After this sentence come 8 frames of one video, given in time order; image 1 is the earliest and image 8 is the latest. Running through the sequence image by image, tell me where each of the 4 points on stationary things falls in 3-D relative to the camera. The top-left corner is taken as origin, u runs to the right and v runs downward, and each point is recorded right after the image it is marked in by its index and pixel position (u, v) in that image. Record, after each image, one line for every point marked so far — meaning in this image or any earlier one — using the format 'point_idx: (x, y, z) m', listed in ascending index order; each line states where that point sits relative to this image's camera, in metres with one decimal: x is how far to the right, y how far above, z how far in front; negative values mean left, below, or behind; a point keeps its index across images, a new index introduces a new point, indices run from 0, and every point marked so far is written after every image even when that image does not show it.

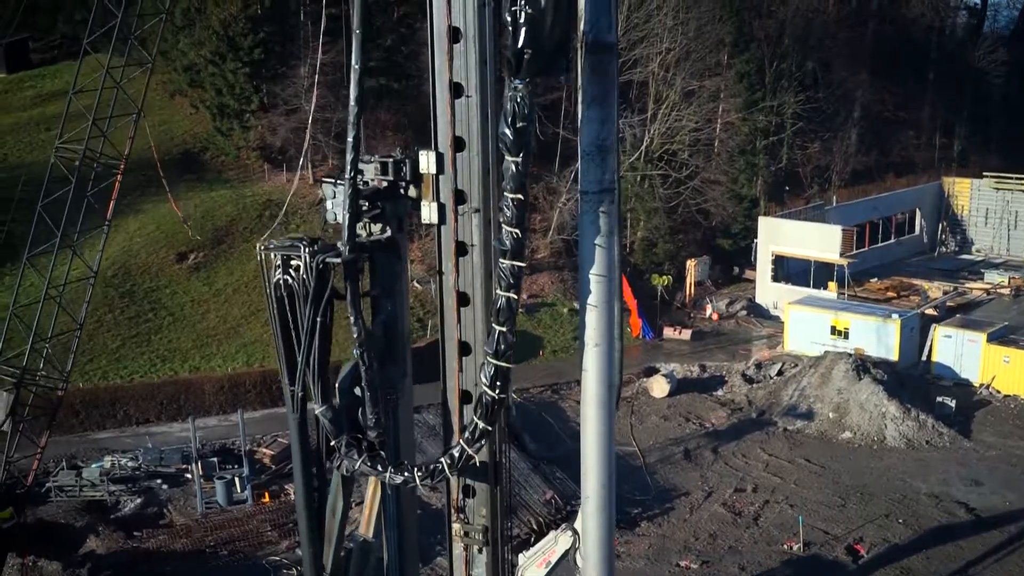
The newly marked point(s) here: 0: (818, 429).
0: (+5.5, -2.5, +19.3) m
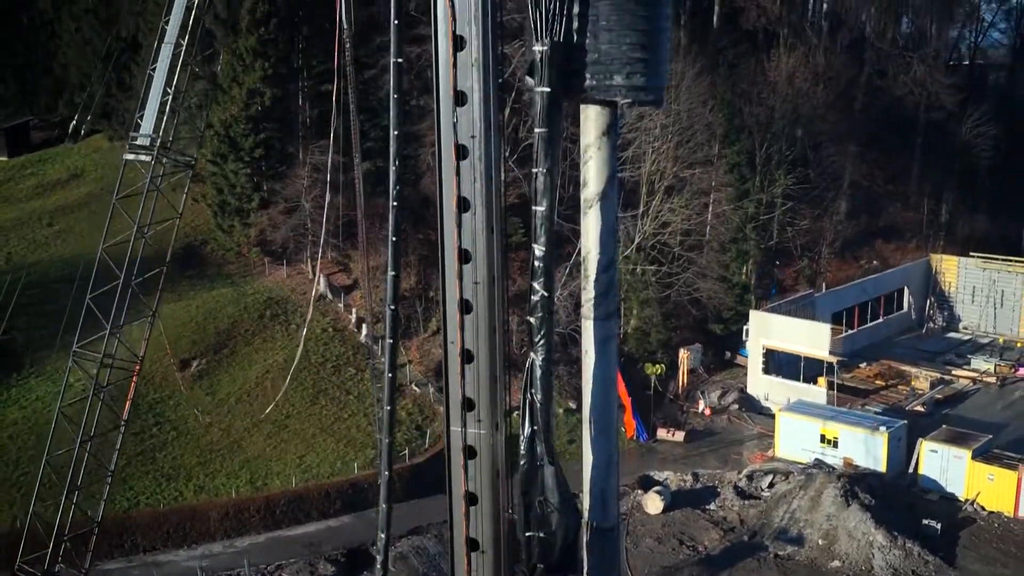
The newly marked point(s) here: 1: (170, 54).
0: (+5.5, -4.9, +19.8) m
1: (-4.2, +2.9, +13.1) m
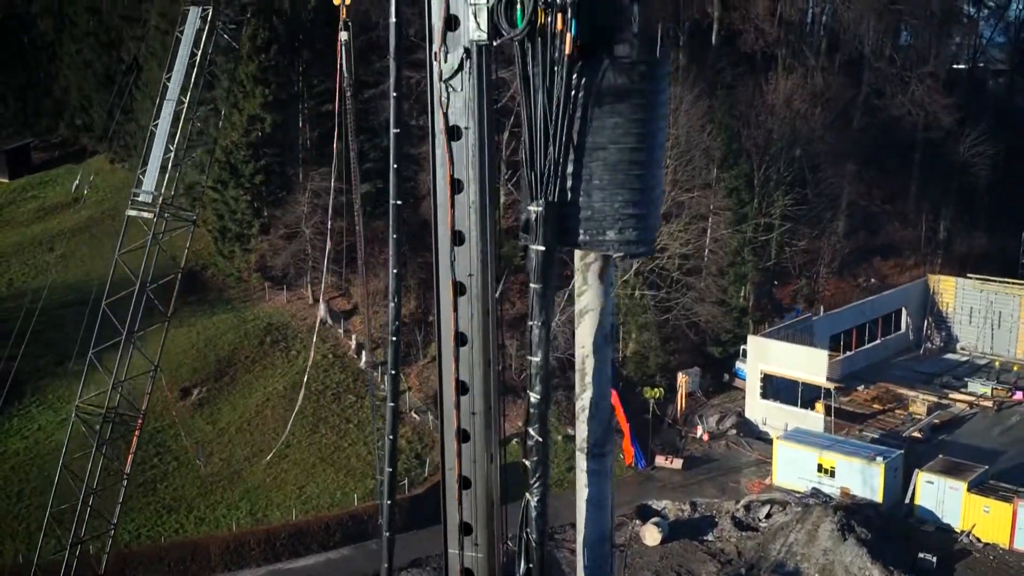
0: (+5.5, -5.6, +20.0) m
1: (-4.2, +2.2, +13.3) m
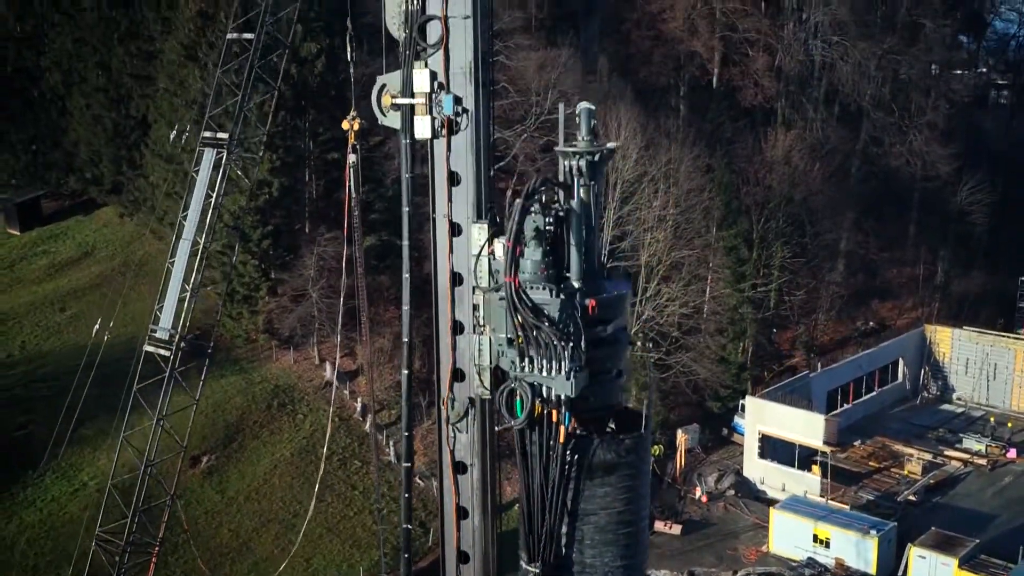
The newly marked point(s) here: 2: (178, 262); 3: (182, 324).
0: (+5.5, -7.3, +20.5) m
1: (-4.2, +0.5, +13.8) m
2: (-4.3, +0.3, +13.8) m
3: (-4.3, -0.5, +13.9) m
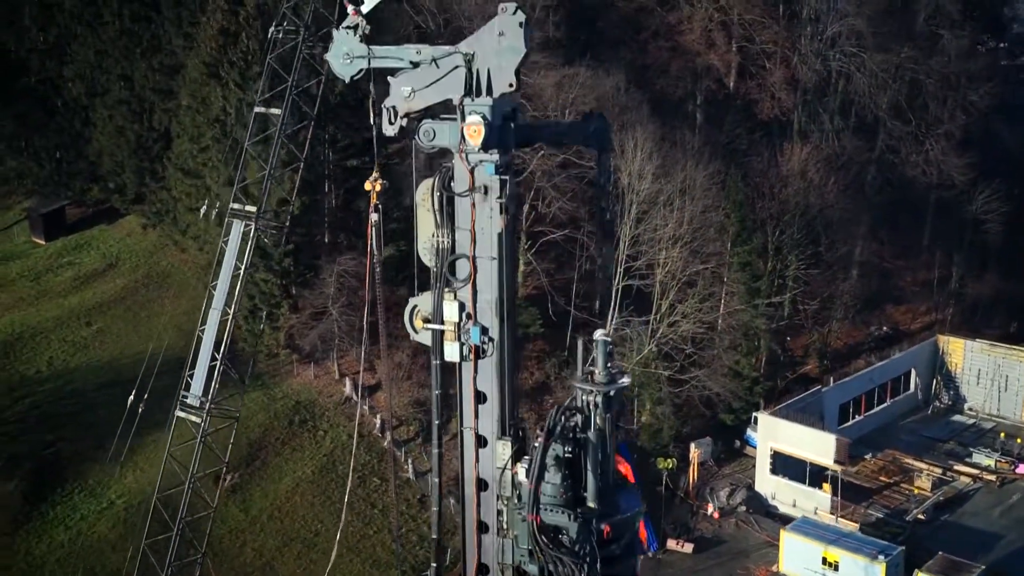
0: (+5.8, -8.1, +21.1) m
1: (-3.9, -0.4, +14.3) m
2: (-4.1, -0.6, +14.3) m
3: (-4.1, -1.4, +14.4) m
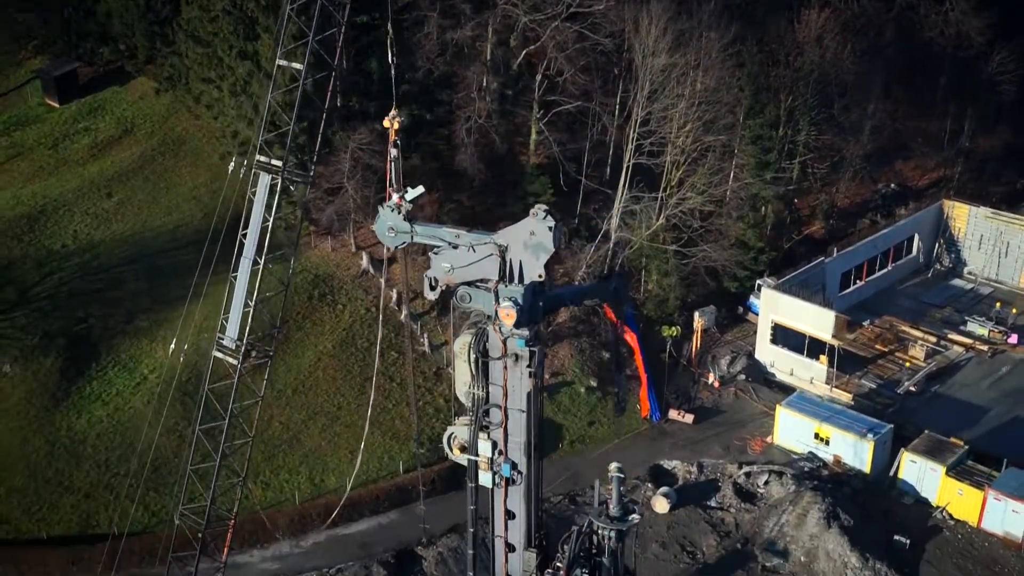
0: (+6.0, -6.1, +23.1) m
1: (-3.7, +0.3, +15.1) m
2: (-3.8, +0.1, +15.1) m
3: (-3.8, -0.6, +15.3) m
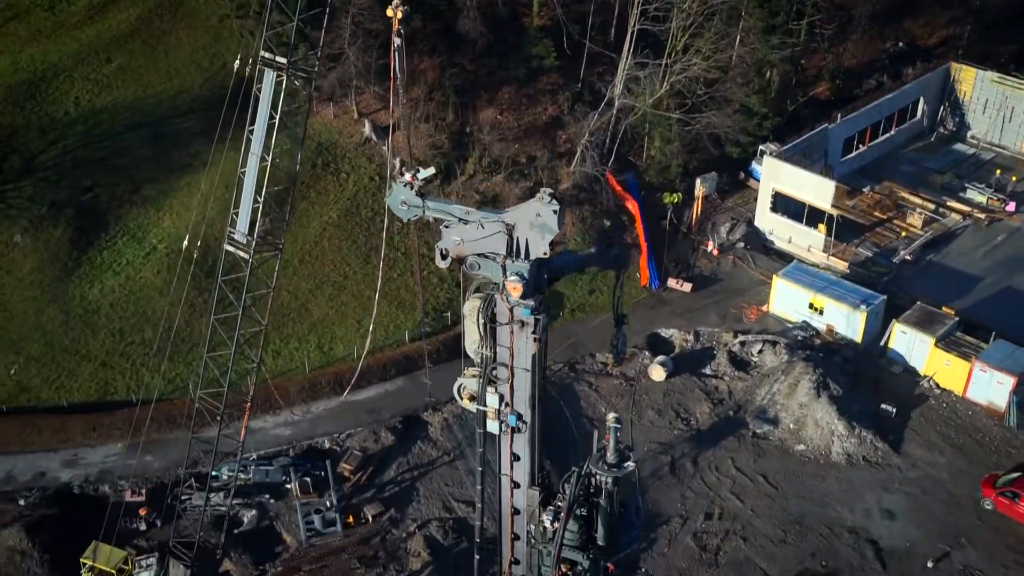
0: (+6.1, -3.4, +24.2) m
1: (-3.7, +1.8, +15.3) m
2: (-3.8, +1.6, +15.3) m
3: (-3.8, +0.9, +15.7) m
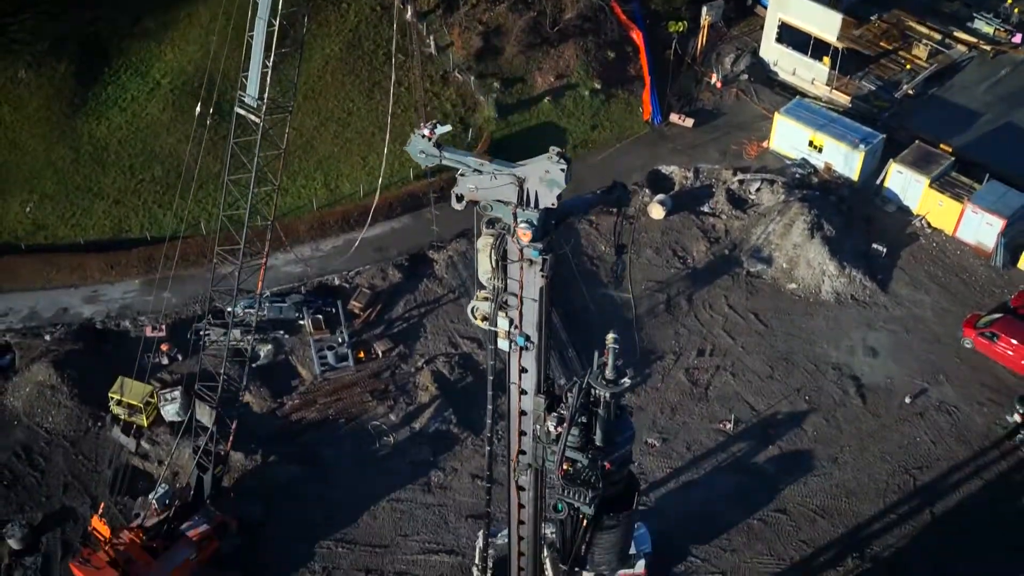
0: (+6.1, +0.3, +25.1) m
1: (-3.6, +3.7, +15.4) m
2: (-3.7, +3.6, +15.5) m
3: (-3.7, +3.0, +16.0) m
